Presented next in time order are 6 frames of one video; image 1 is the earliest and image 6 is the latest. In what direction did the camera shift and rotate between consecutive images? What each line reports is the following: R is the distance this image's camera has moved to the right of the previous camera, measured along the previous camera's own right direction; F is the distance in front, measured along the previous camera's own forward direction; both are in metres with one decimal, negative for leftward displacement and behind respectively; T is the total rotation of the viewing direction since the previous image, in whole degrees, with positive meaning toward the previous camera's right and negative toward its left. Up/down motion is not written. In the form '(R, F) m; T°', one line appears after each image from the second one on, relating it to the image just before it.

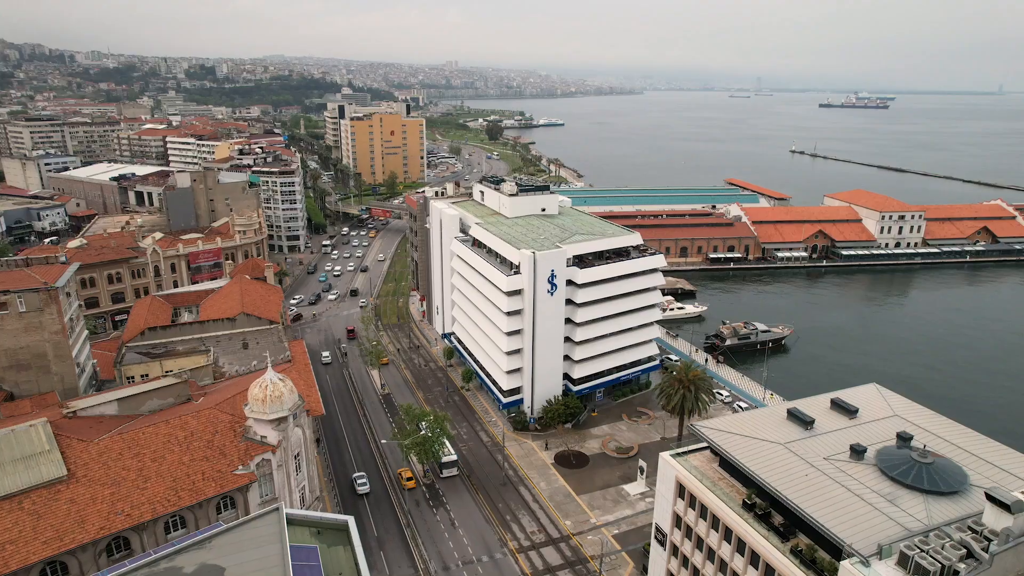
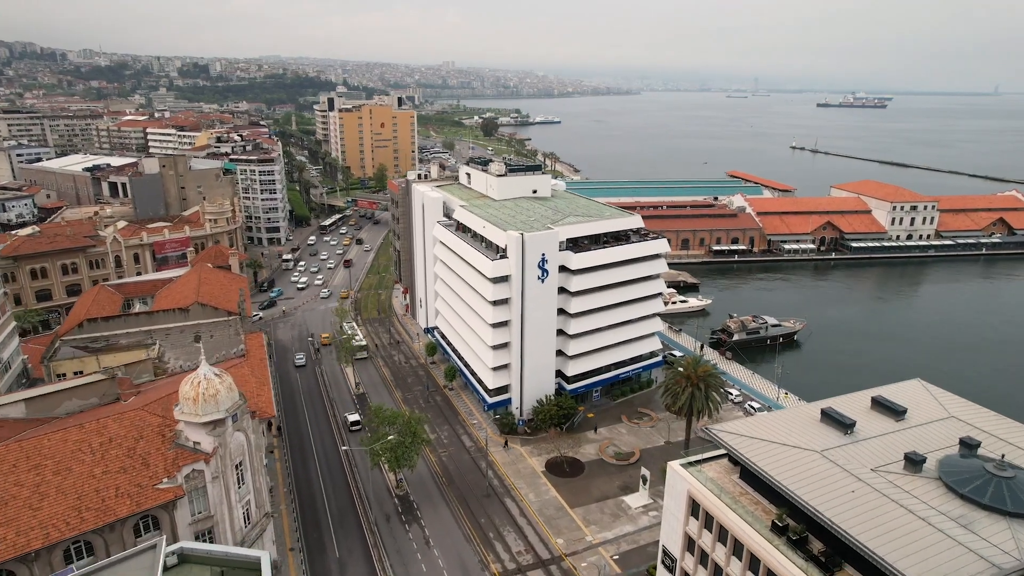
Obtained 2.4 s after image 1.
(+1.1, +7.9) m; 0°
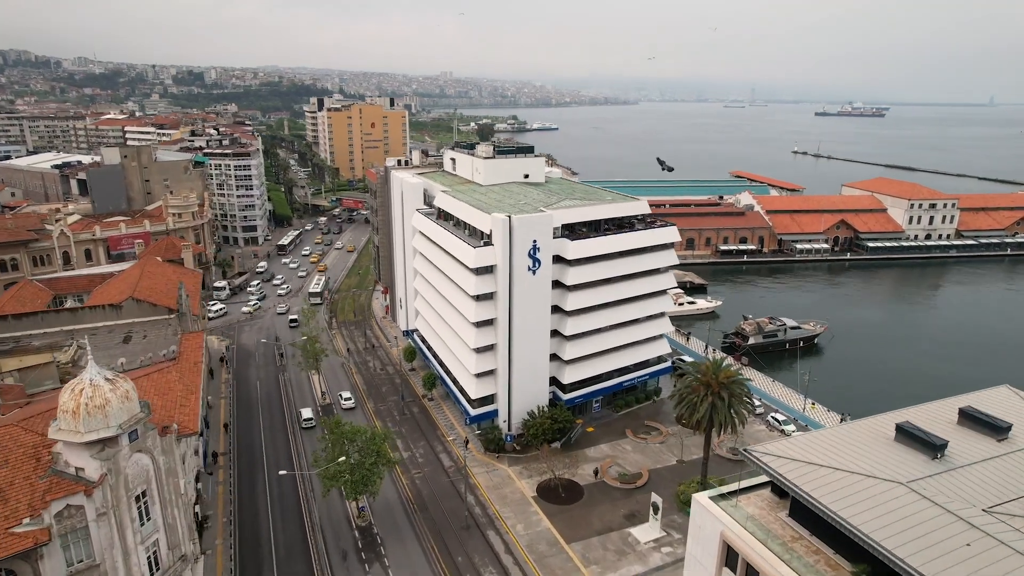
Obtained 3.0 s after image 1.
(+1.0, +9.5) m; 0°
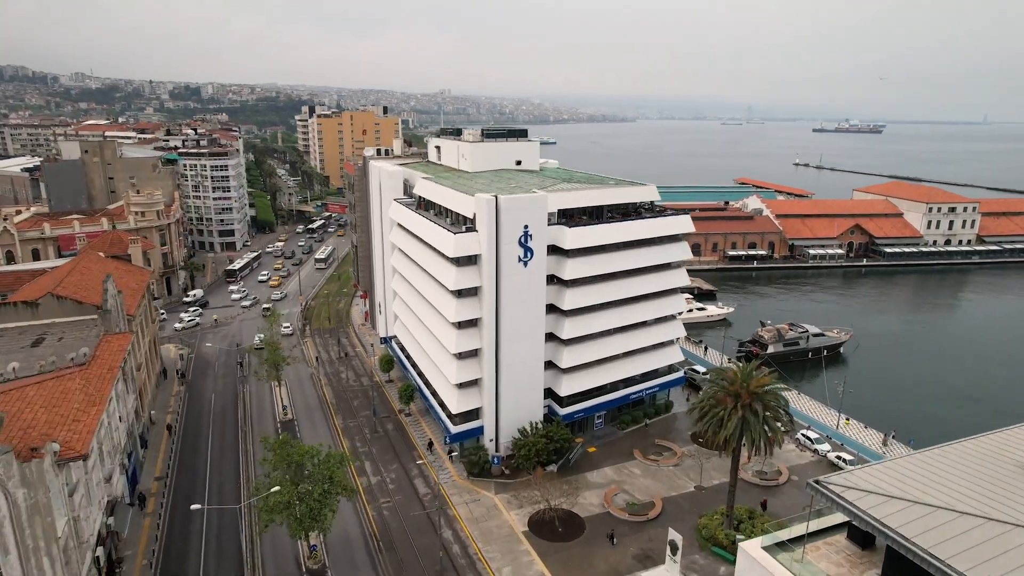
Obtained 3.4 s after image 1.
(+0.8, +8.5) m; 0°
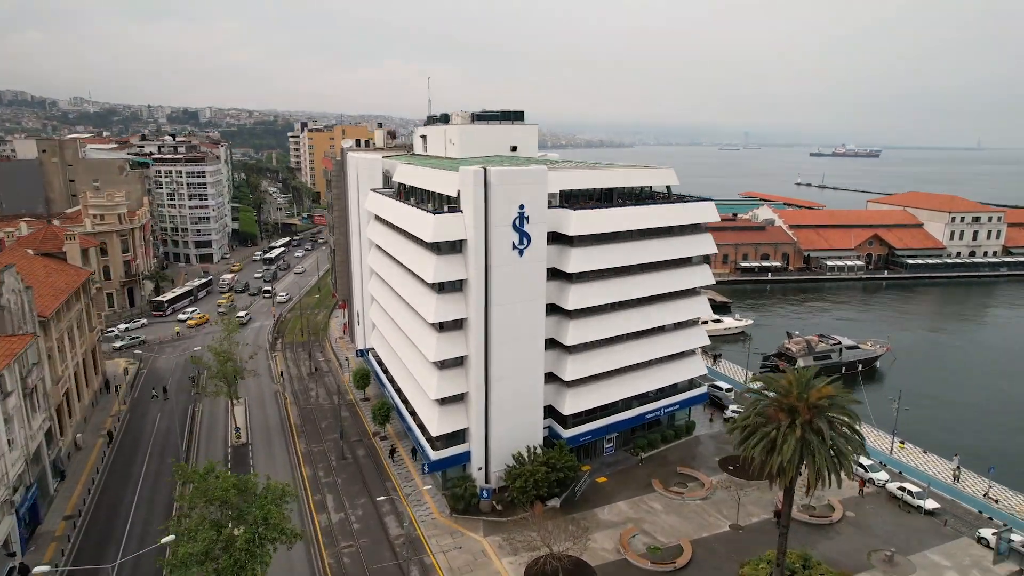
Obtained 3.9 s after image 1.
(+0.3, +8.6) m; 0°
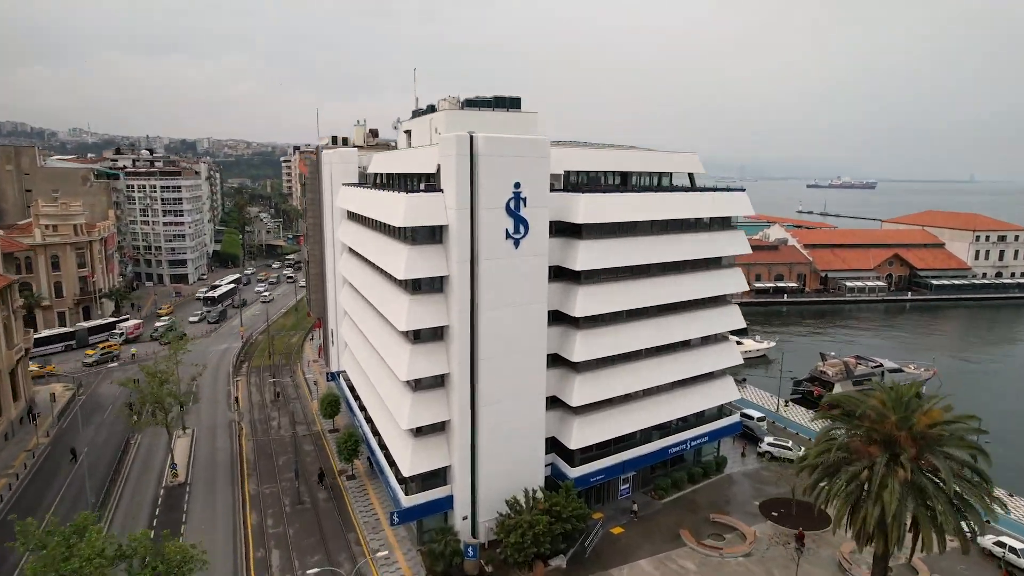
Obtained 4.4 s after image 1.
(+0.2, +8.2) m; 0°
